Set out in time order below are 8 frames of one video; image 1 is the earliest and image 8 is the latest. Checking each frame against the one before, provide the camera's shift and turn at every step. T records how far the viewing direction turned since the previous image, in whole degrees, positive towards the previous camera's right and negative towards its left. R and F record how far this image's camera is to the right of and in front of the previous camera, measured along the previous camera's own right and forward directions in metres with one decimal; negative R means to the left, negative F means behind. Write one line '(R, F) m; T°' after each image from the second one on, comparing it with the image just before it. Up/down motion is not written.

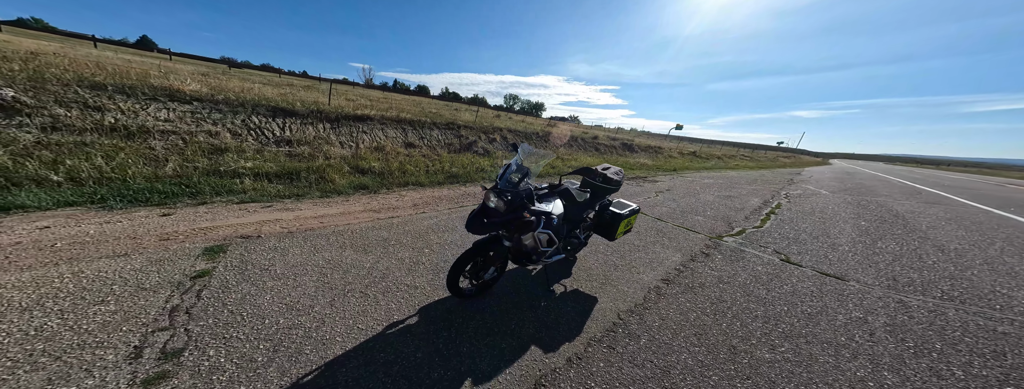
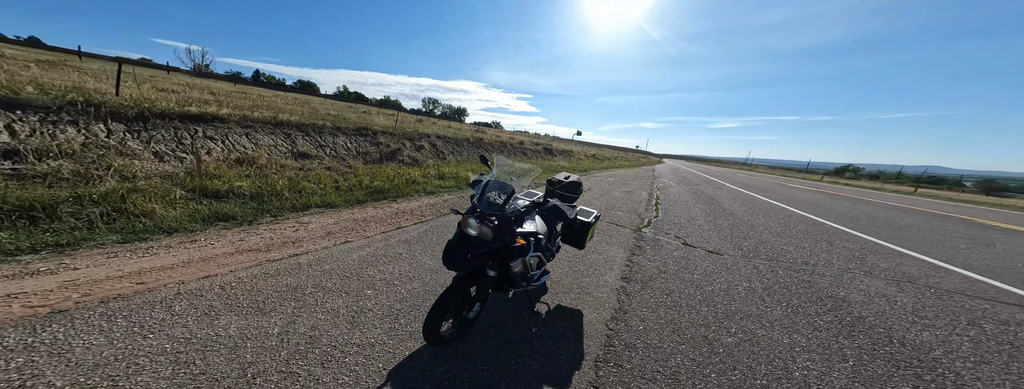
(-0.5, +0.4) m; +19°
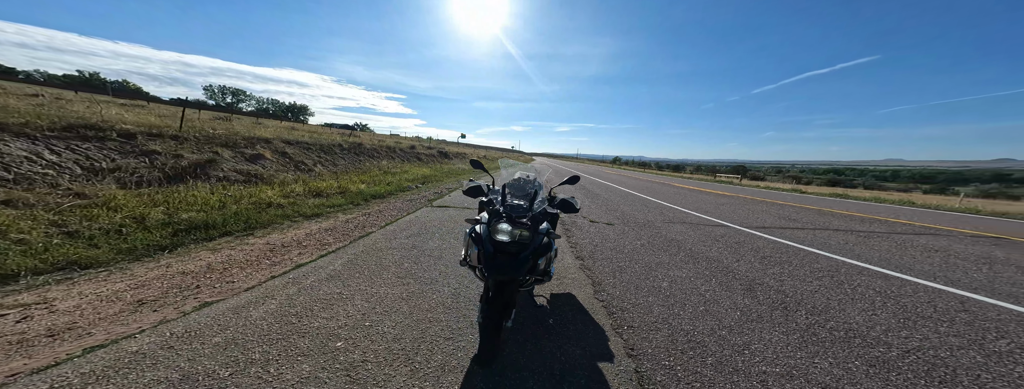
(-1.0, +0.2) m; +26°
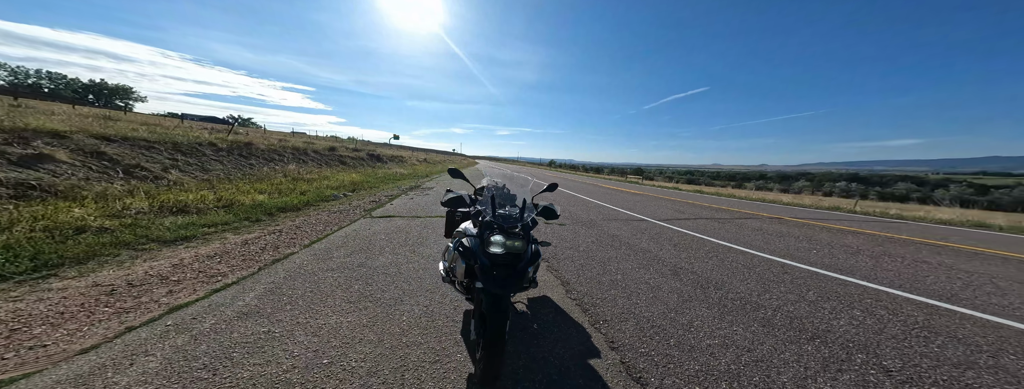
(-0.4, +0.1) m; +14°
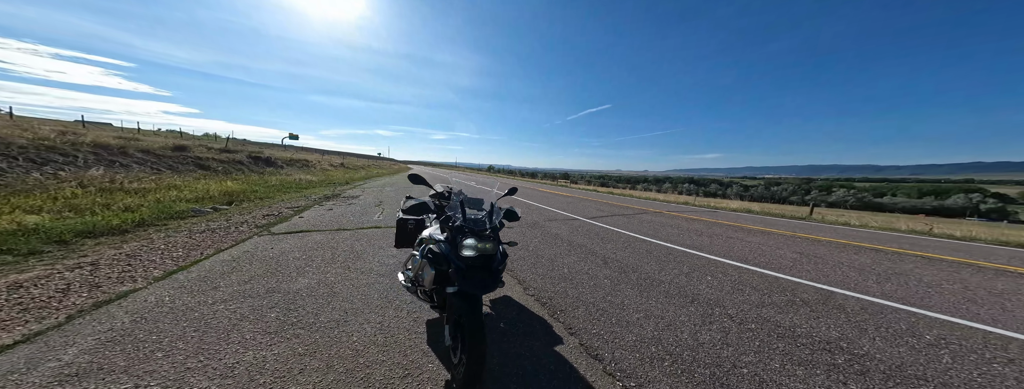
(-0.3, -0.1) m; +14°
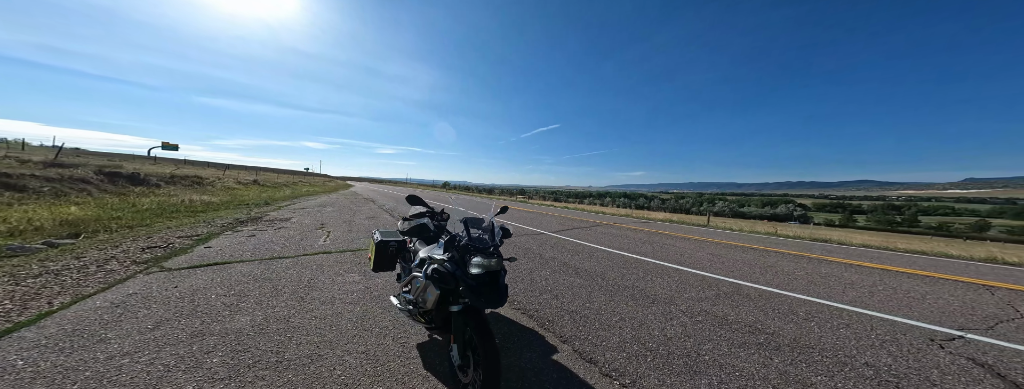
(-0.4, -0.1) m; +11°
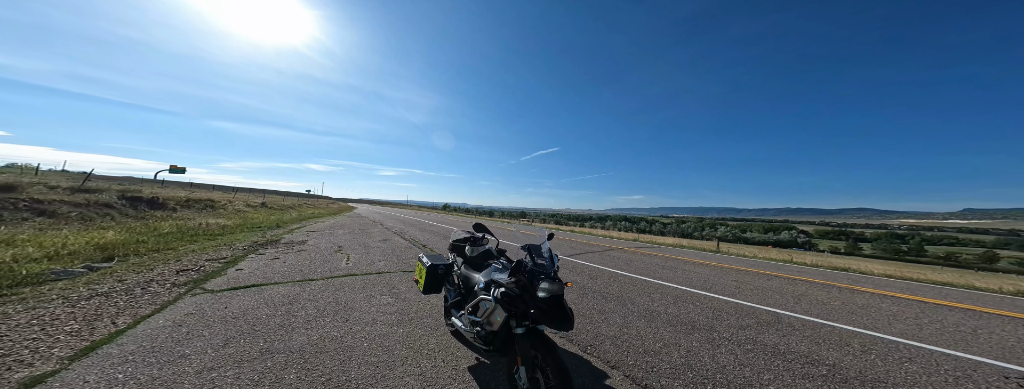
(-0.5, -0.2) m; 0°
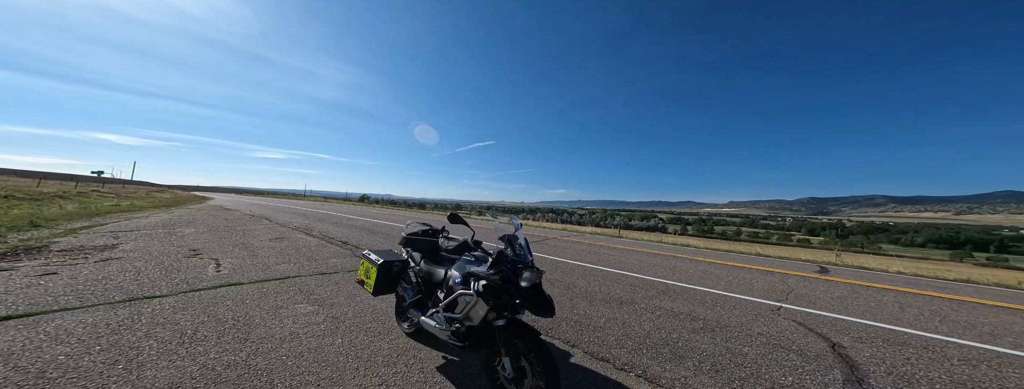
(-0.4, +0.1) m; +16°
